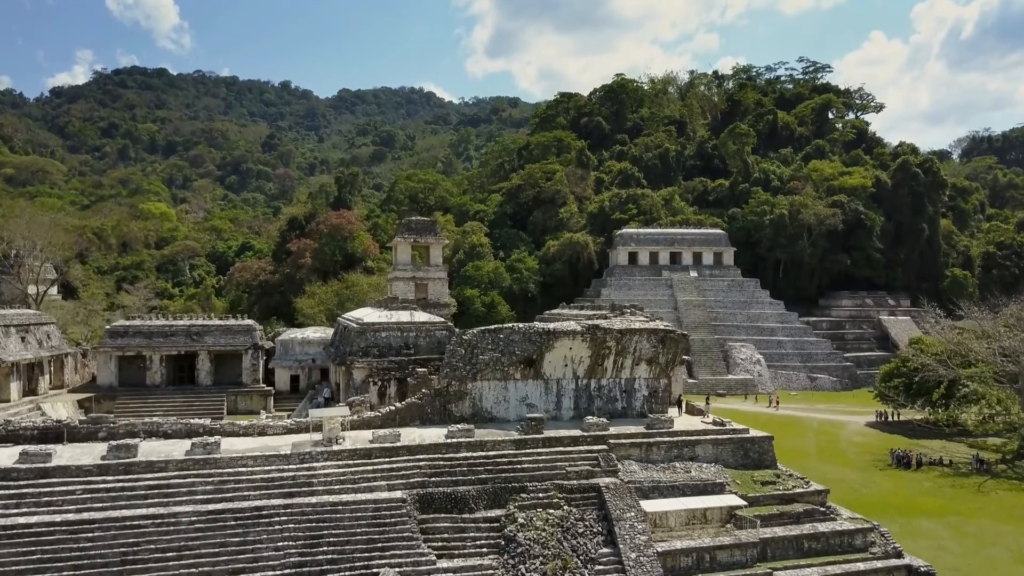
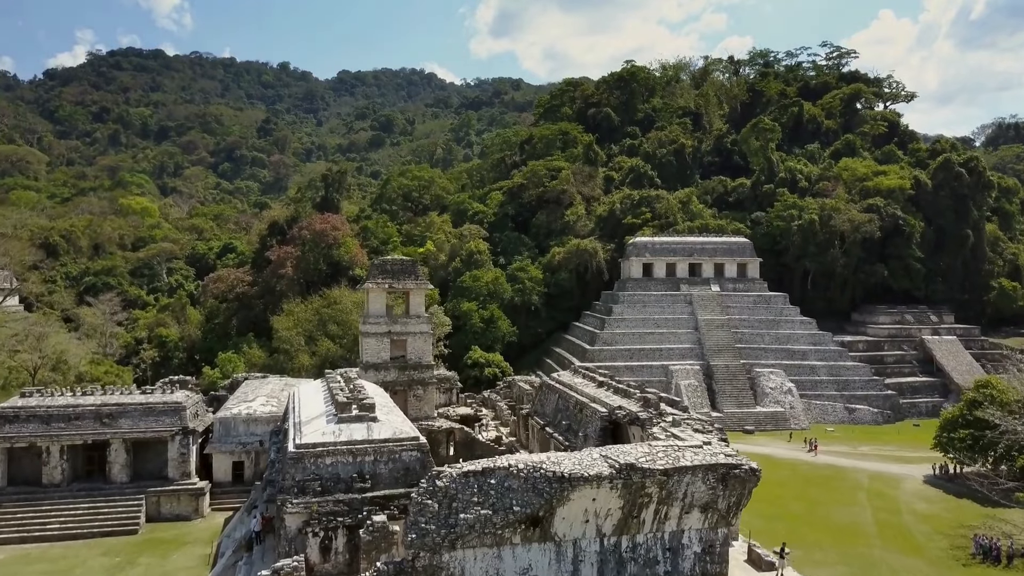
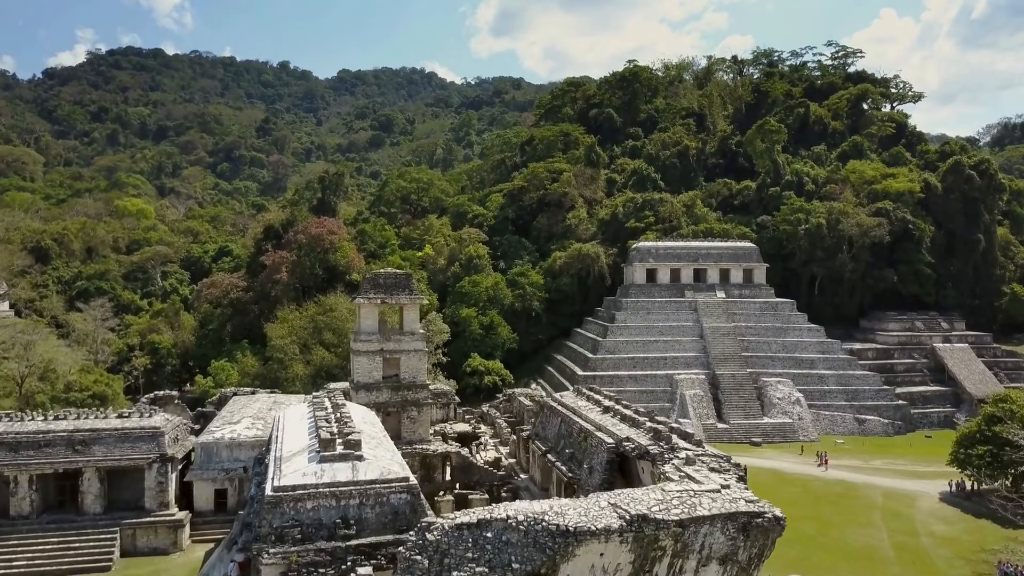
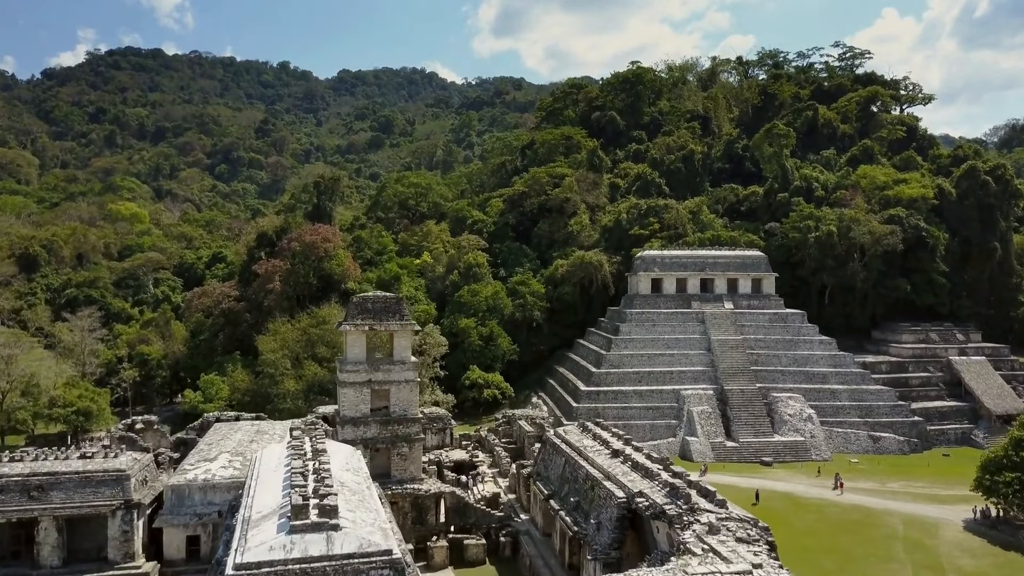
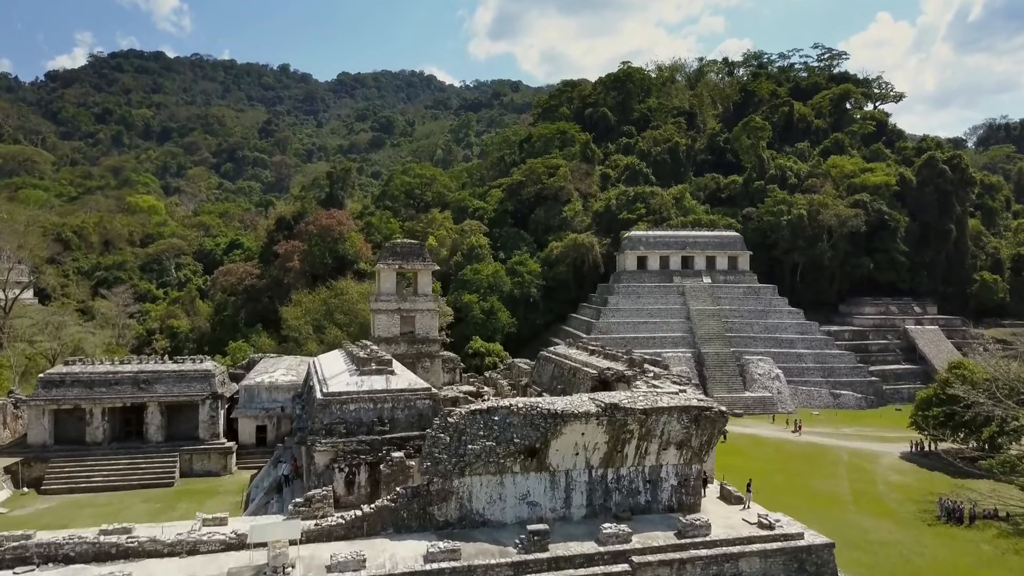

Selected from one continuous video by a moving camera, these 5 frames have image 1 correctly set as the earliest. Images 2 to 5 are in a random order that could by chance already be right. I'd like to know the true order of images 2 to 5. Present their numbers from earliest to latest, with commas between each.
5, 2, 3, 4
